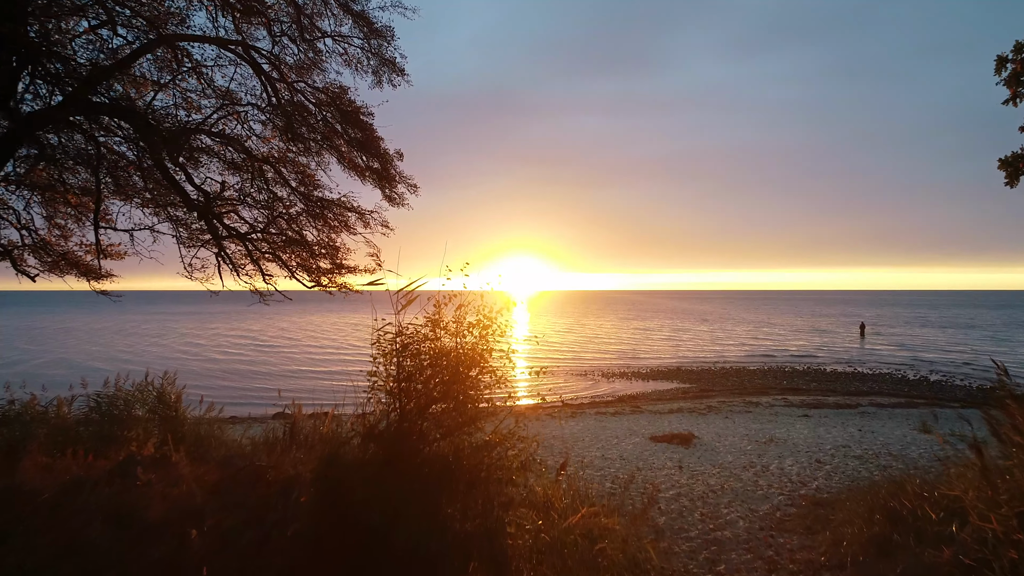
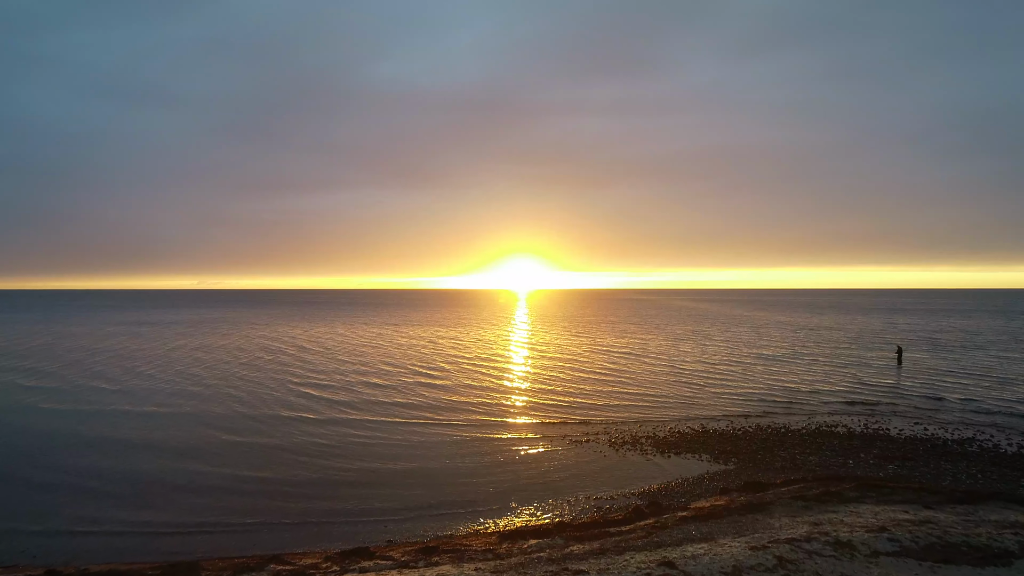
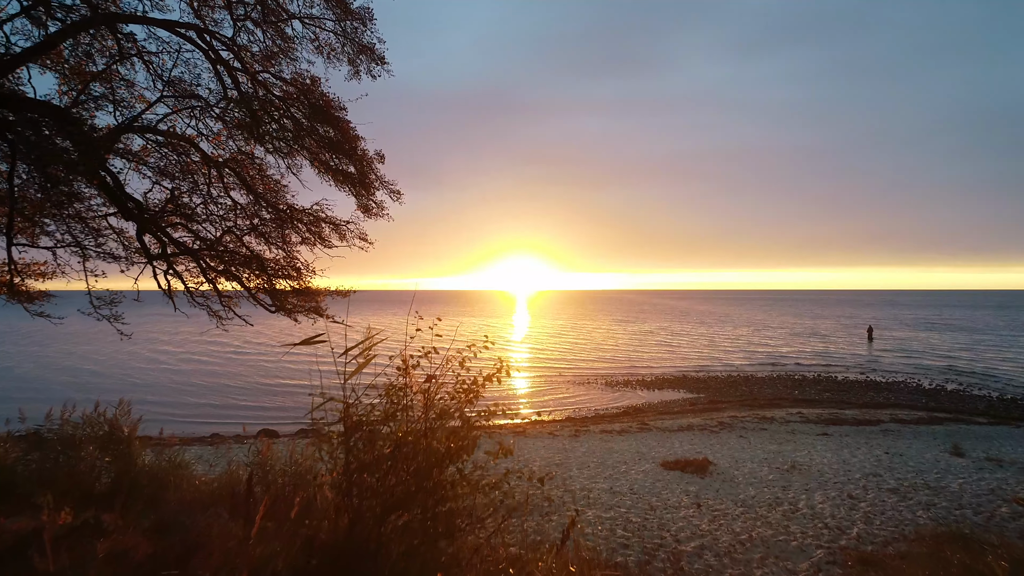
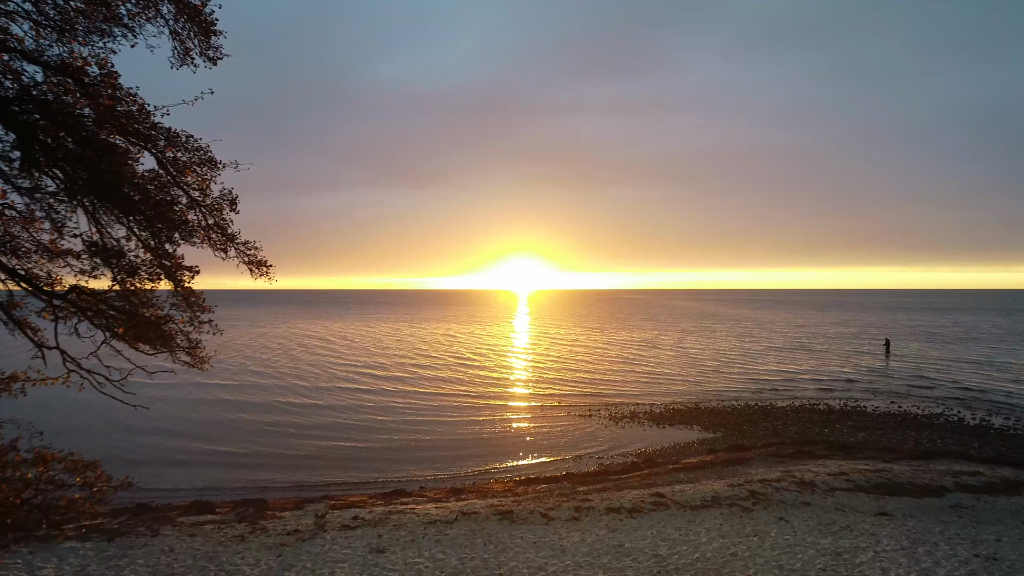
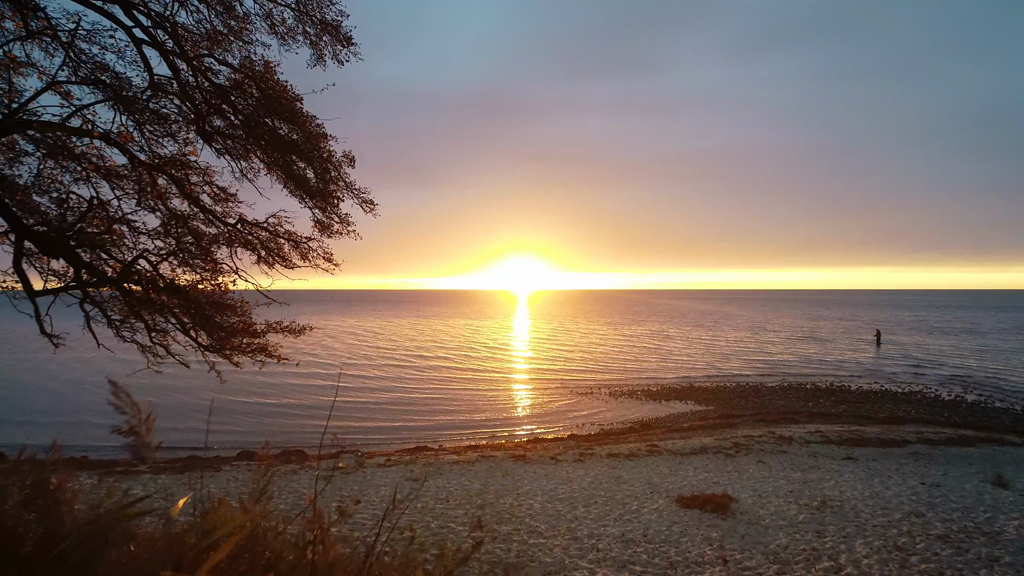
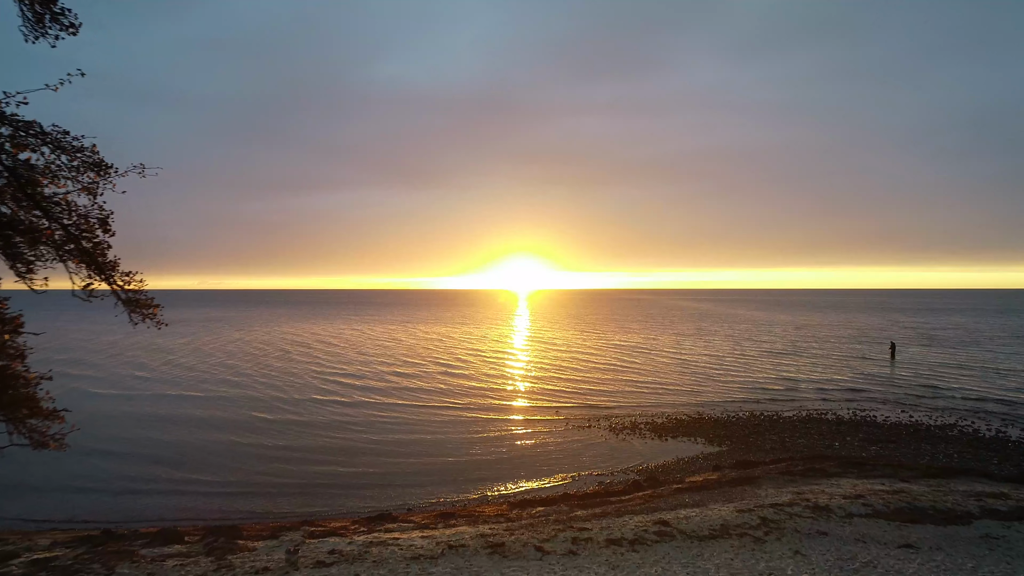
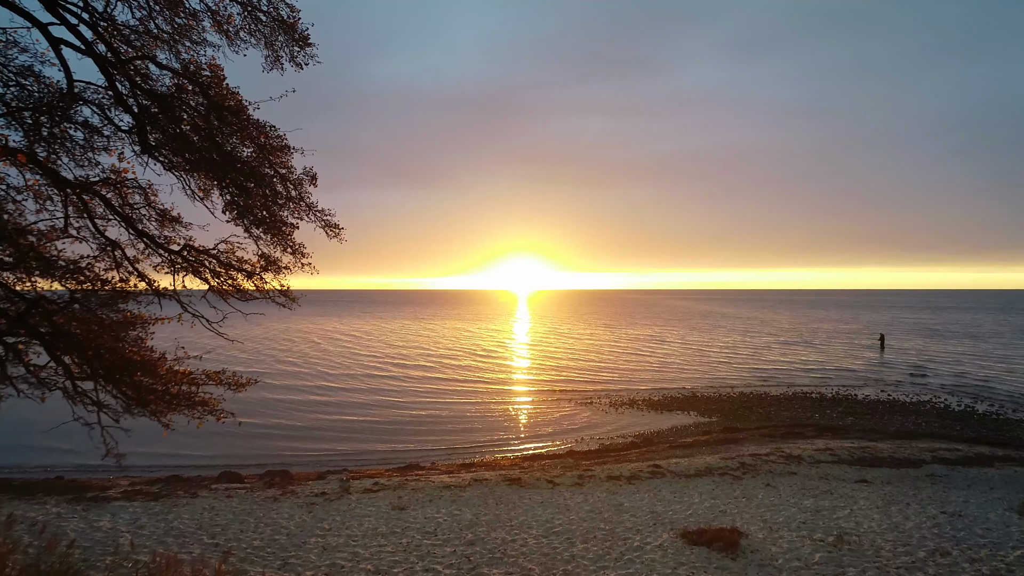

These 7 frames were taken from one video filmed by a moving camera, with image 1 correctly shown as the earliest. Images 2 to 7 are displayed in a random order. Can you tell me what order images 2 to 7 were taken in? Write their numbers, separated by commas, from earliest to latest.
3, 5, 7, 4, 6, 2
